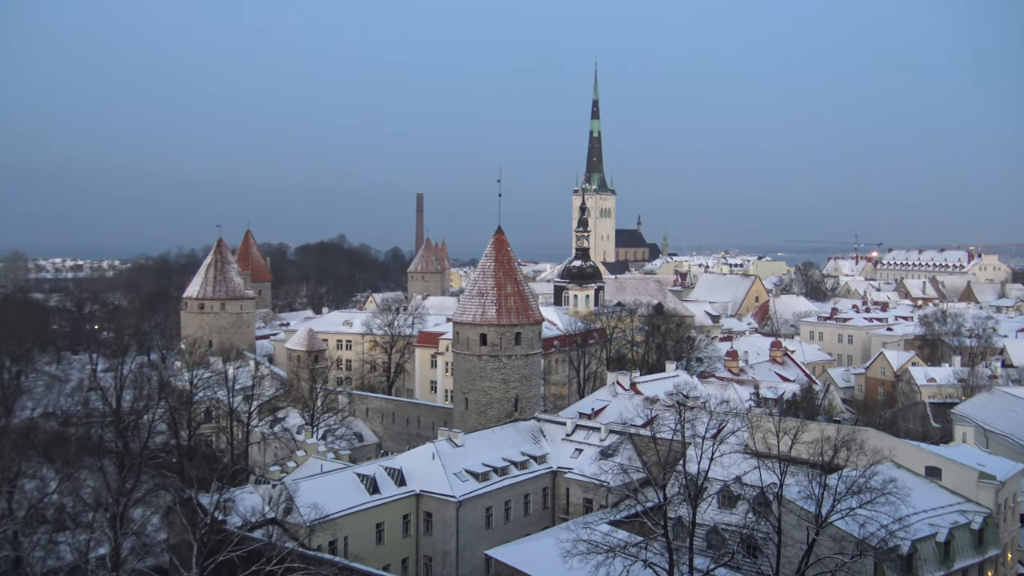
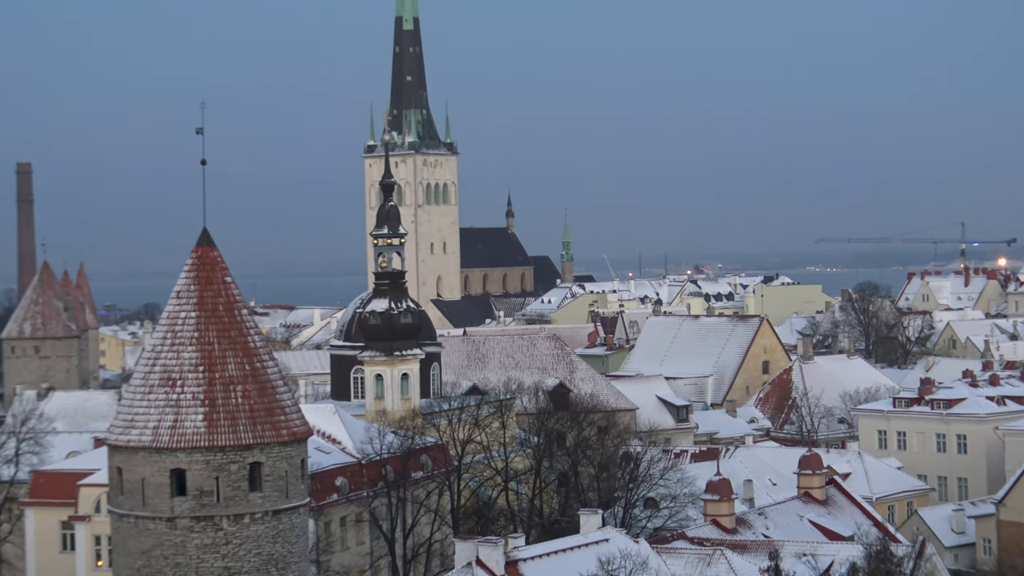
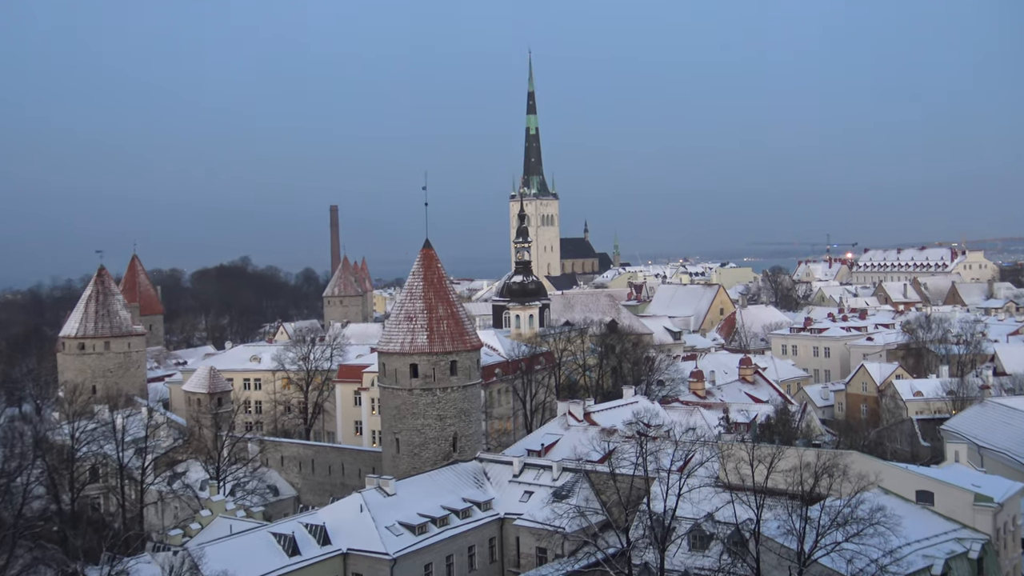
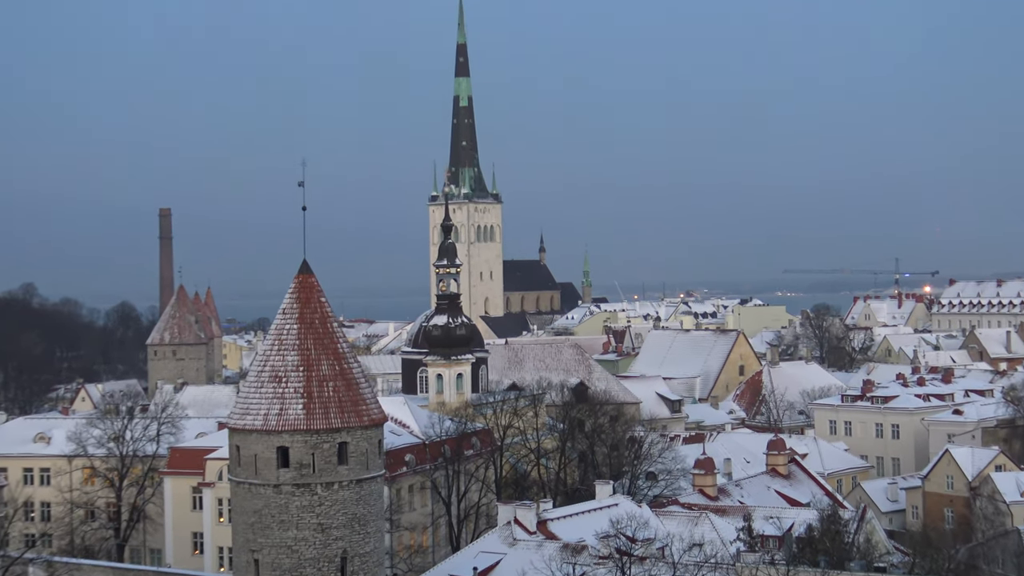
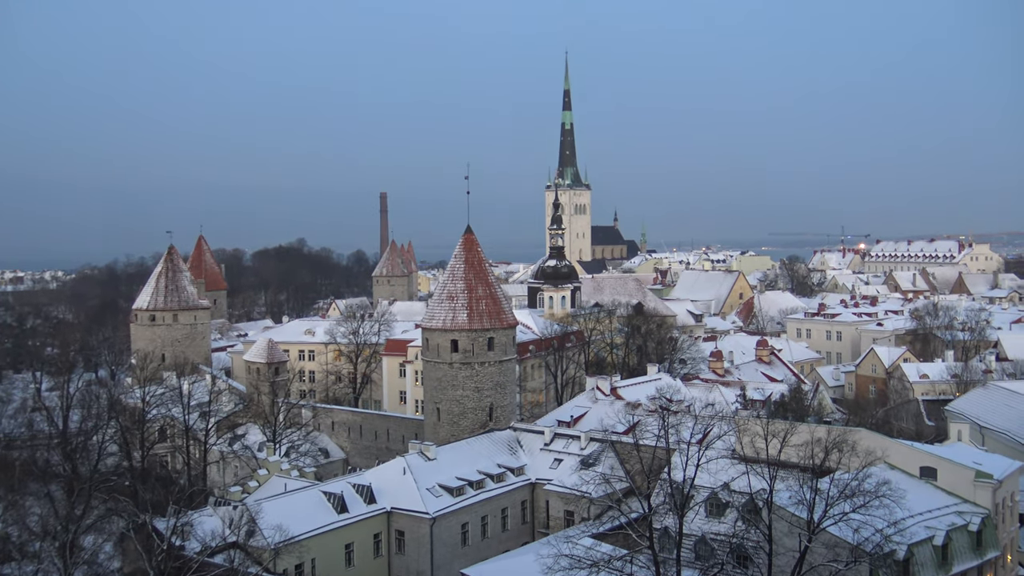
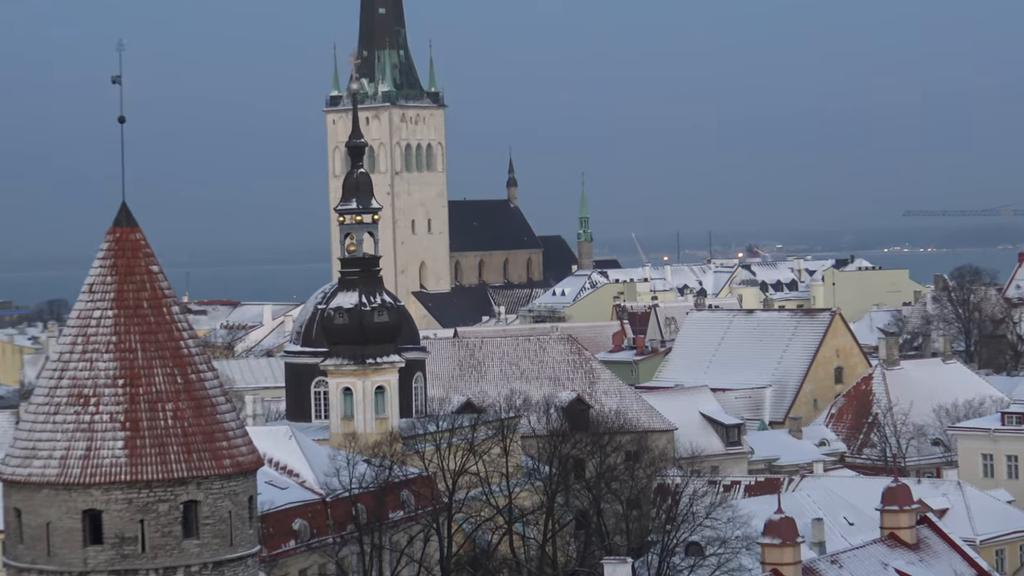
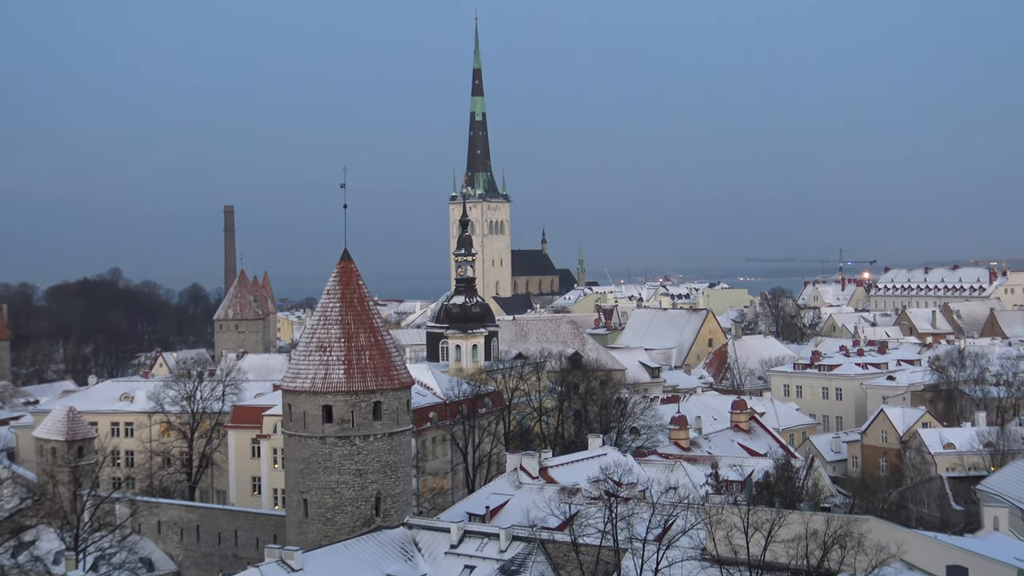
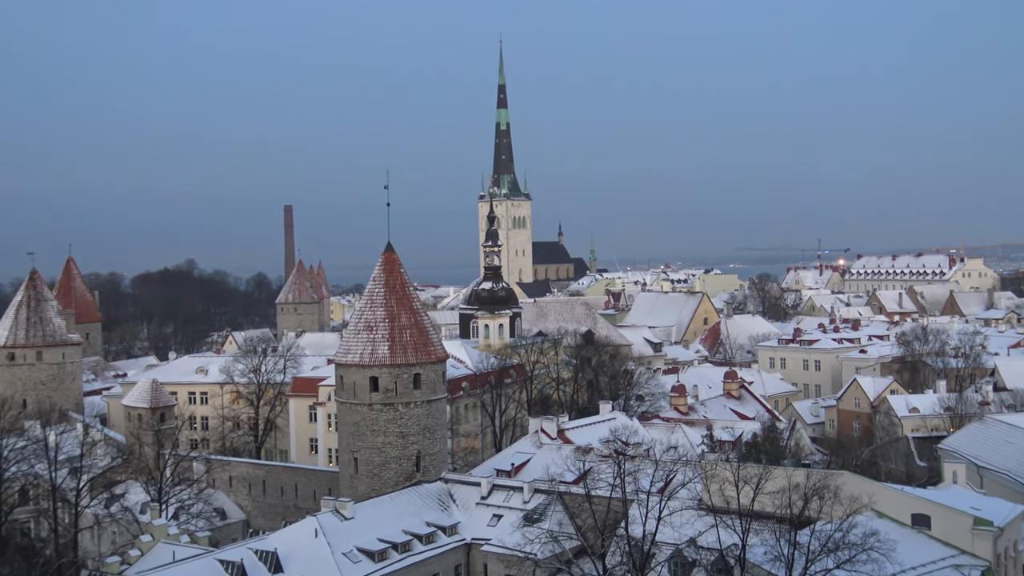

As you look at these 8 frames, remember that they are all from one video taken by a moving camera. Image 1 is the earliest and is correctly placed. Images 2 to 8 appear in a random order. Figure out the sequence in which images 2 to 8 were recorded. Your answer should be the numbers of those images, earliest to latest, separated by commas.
5, 3, 8, 7, 4, 2, 6
